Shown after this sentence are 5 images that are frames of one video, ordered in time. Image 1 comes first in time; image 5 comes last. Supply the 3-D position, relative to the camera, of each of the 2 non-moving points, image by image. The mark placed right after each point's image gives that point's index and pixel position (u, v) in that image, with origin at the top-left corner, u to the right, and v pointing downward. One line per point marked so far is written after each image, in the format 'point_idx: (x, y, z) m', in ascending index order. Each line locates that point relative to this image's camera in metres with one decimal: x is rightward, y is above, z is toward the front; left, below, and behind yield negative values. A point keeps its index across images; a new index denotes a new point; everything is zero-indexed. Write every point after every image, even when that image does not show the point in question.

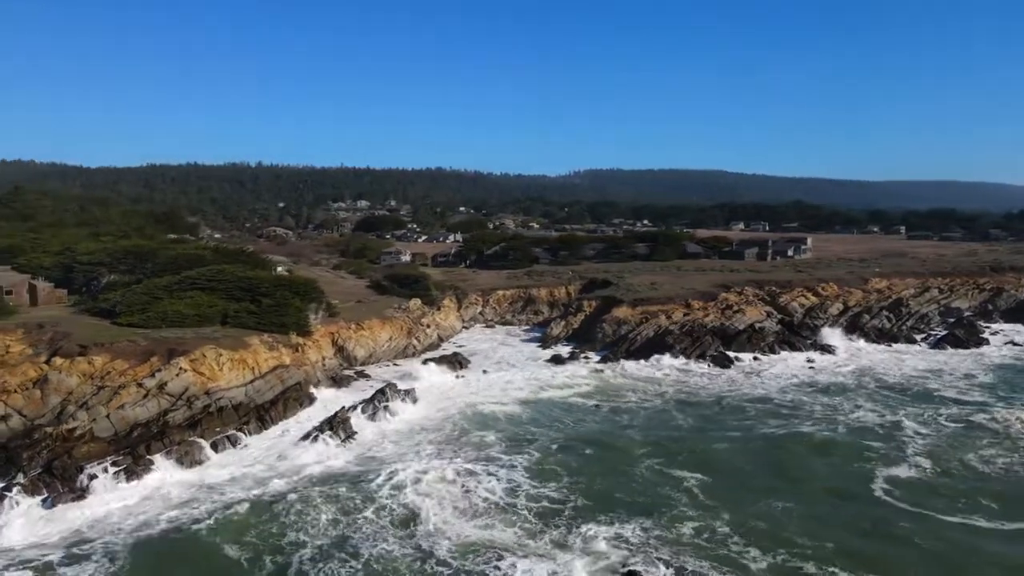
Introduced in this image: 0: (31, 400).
0: (-12.9, -3.0, +20.0) m
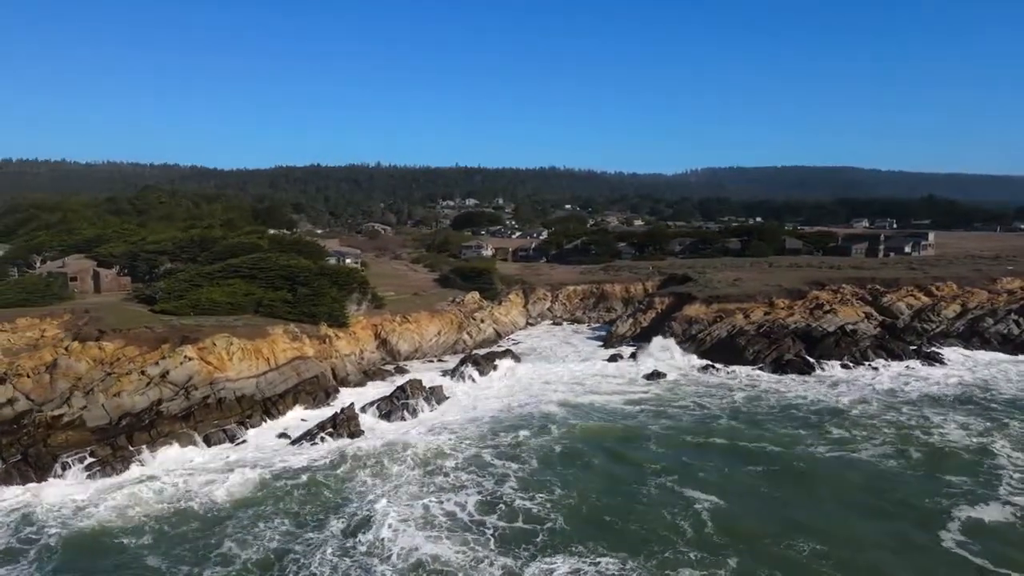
0: (-12.5, -2.5, +19.6) m
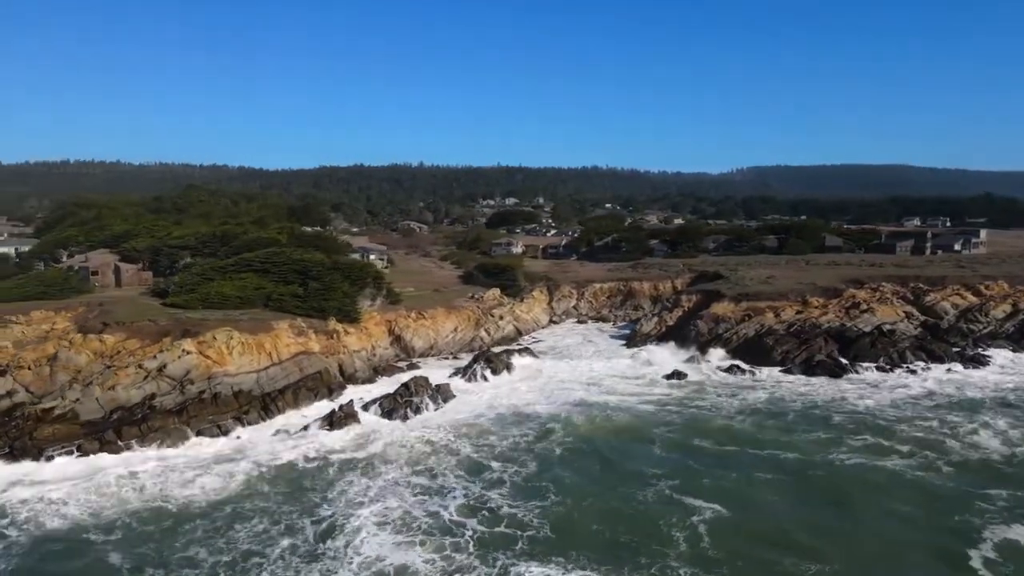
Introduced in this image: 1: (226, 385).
0: (-12.4, -2.3, +19.4) m
1: (-7.5, -2.5, +19.5) m
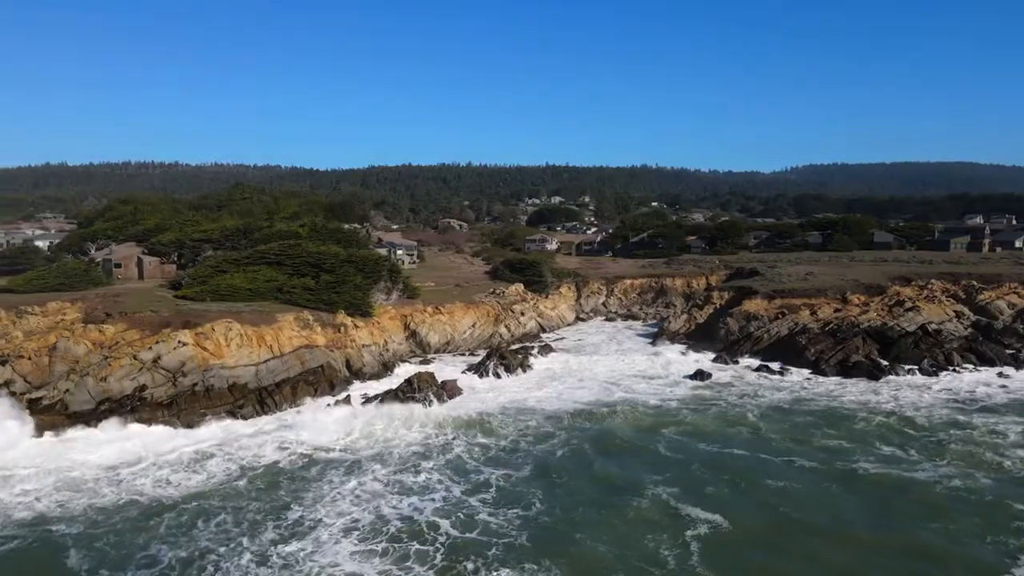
0: (-12.2, -2.0, +19.2) m
1: (-7.4, -2.3, +18.9) m
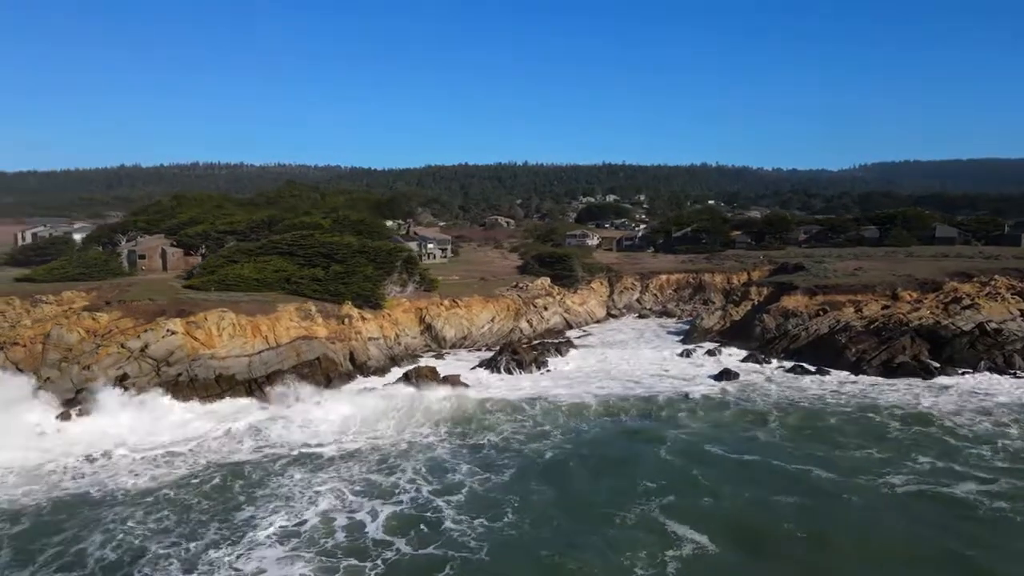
0: (-12.2, -1.7, +18.8) m
1: (-7.4, -2.0, +18.2) m
